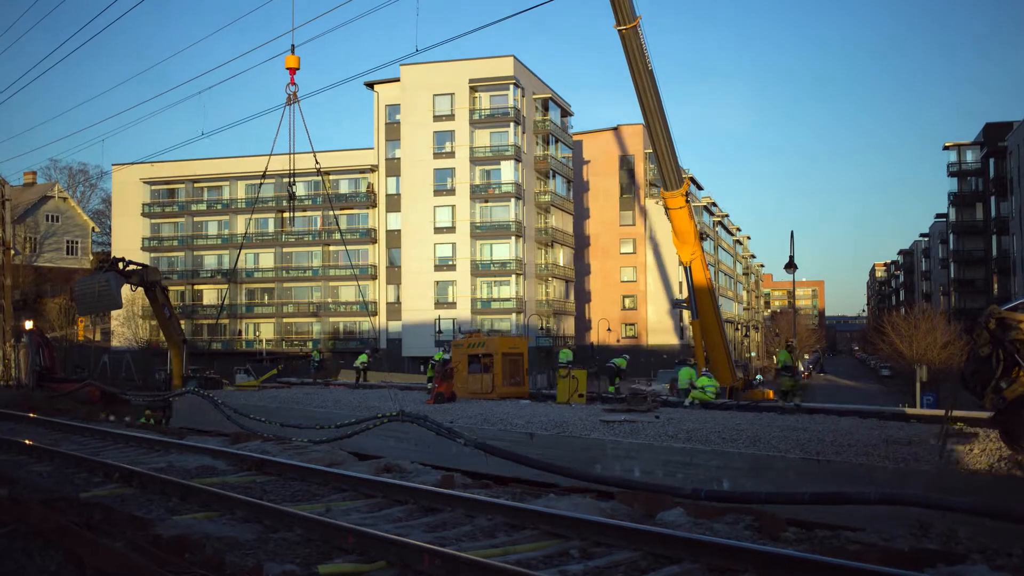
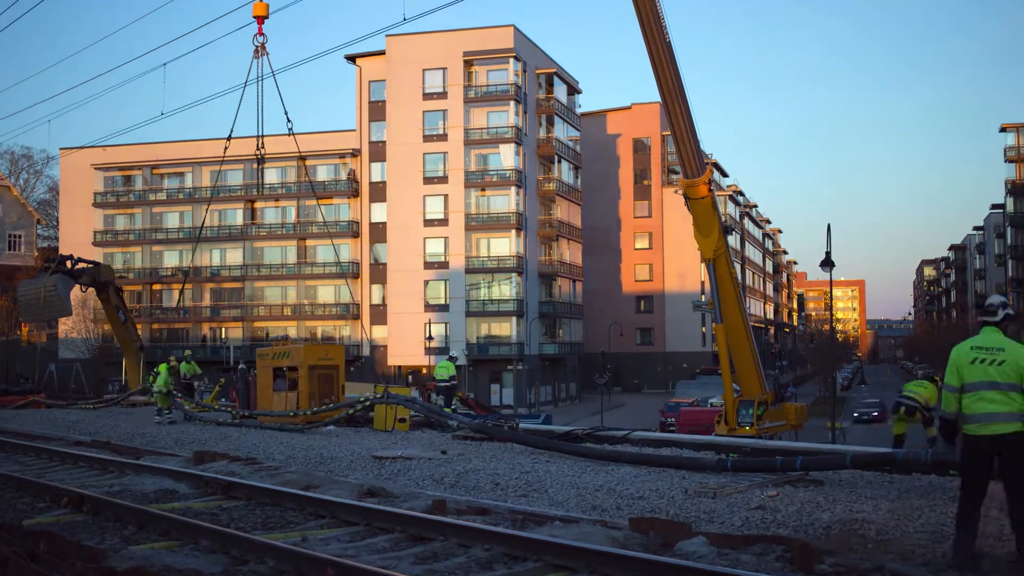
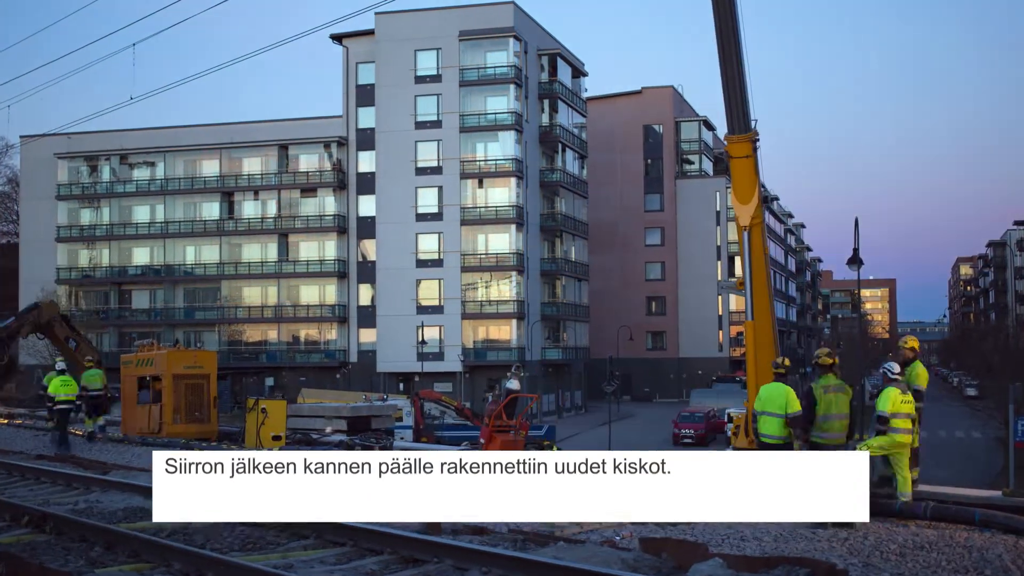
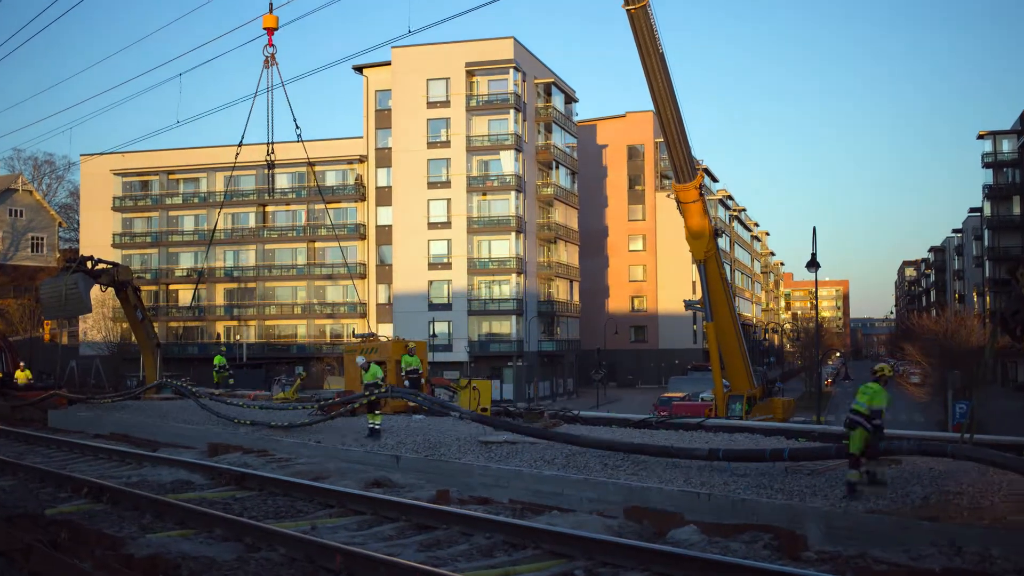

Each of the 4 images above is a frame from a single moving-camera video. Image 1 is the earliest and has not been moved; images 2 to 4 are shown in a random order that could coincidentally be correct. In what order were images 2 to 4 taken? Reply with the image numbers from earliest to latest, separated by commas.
4, 2, 3
